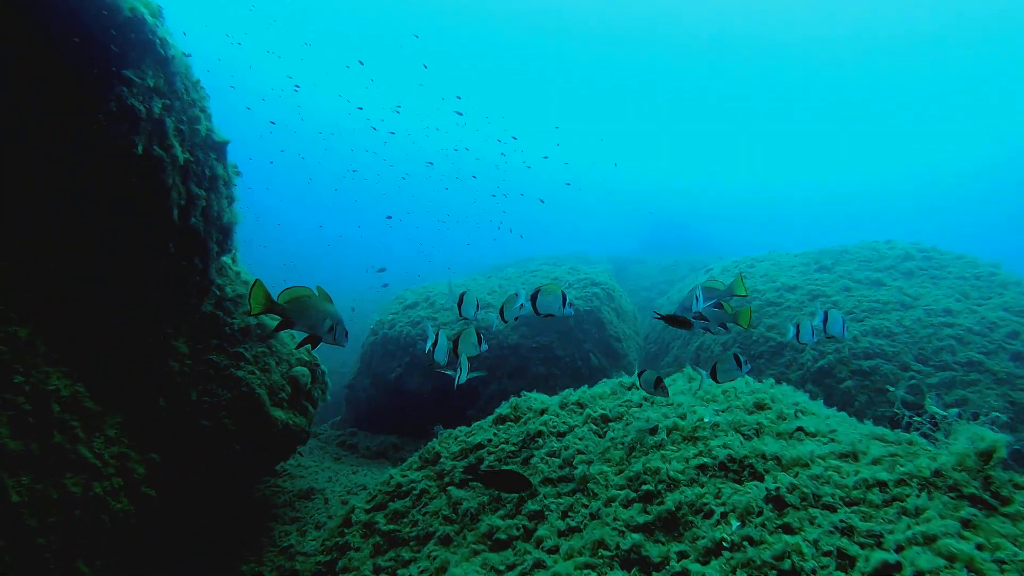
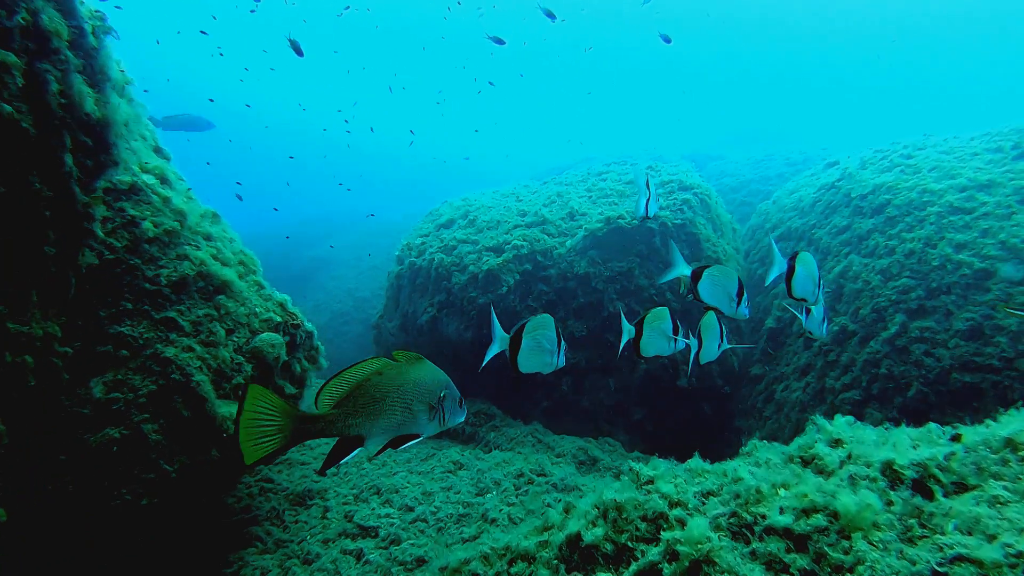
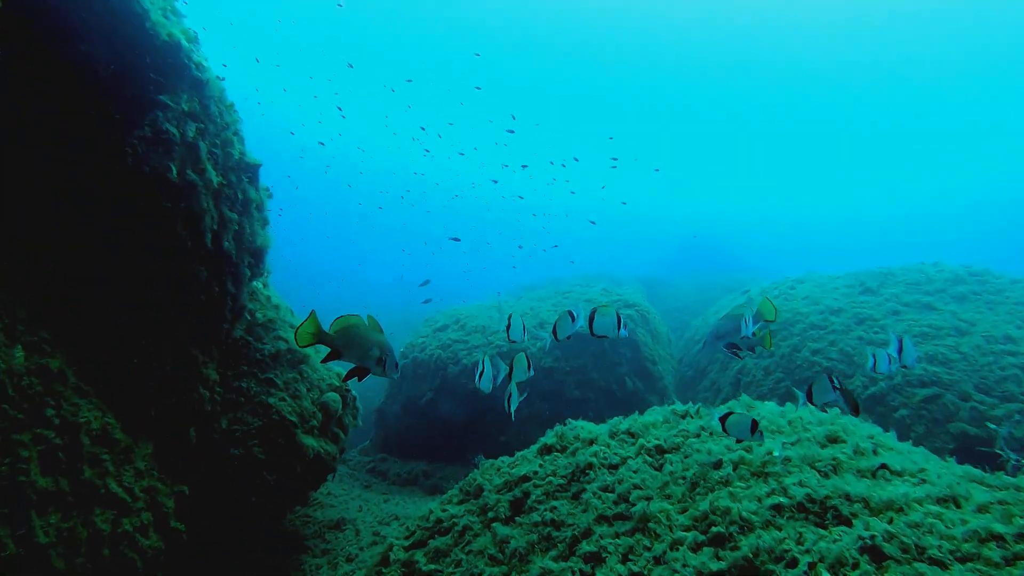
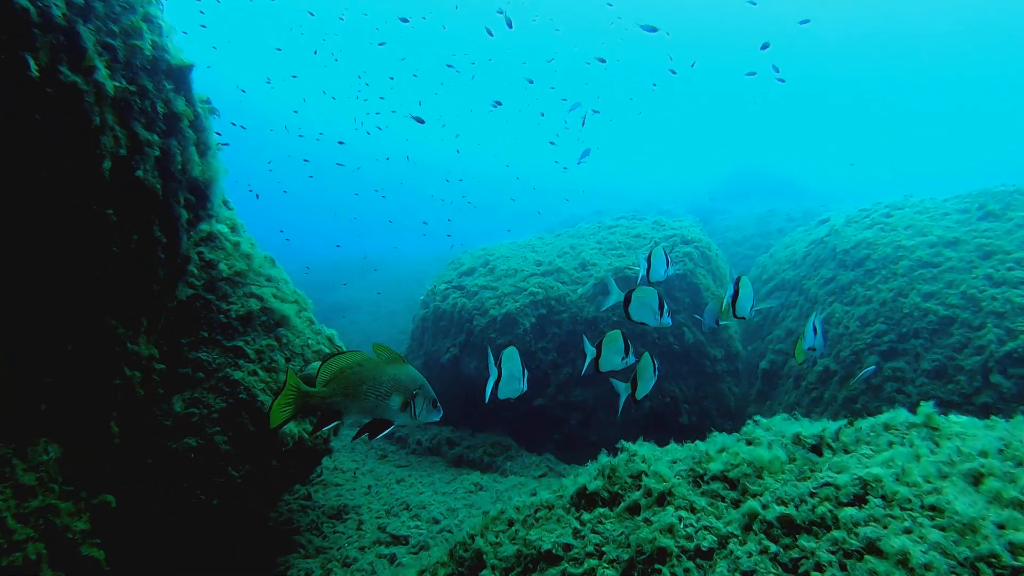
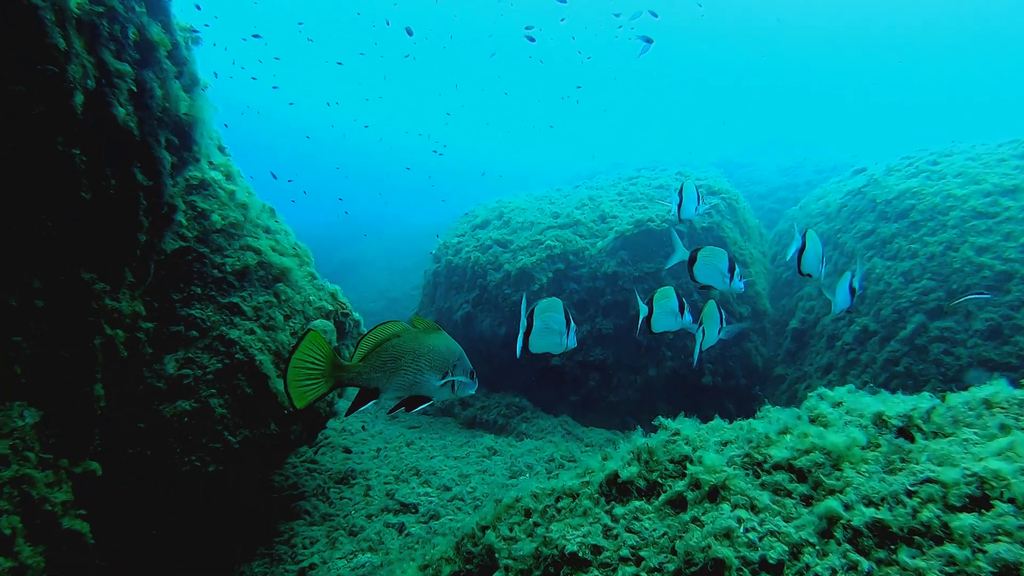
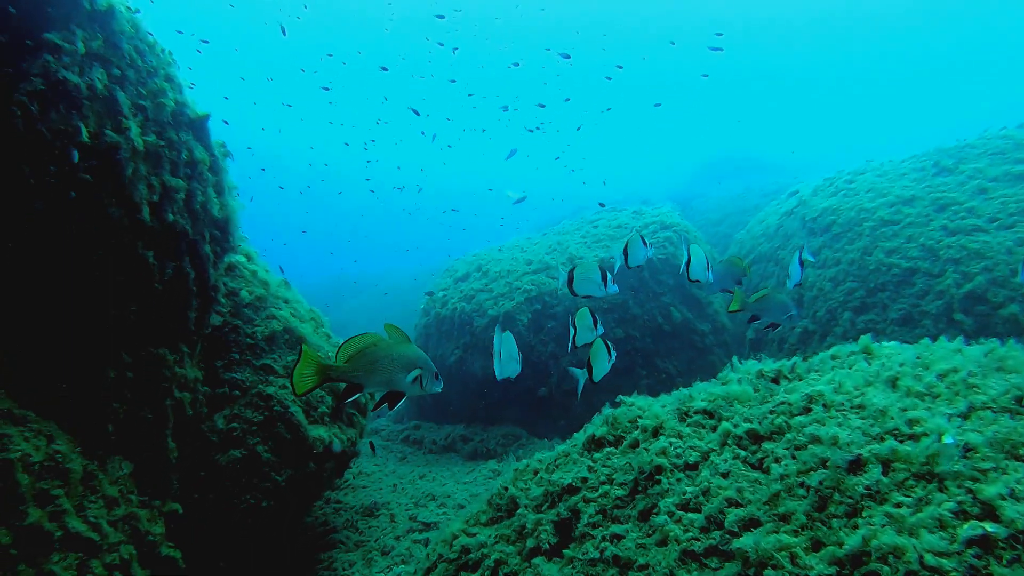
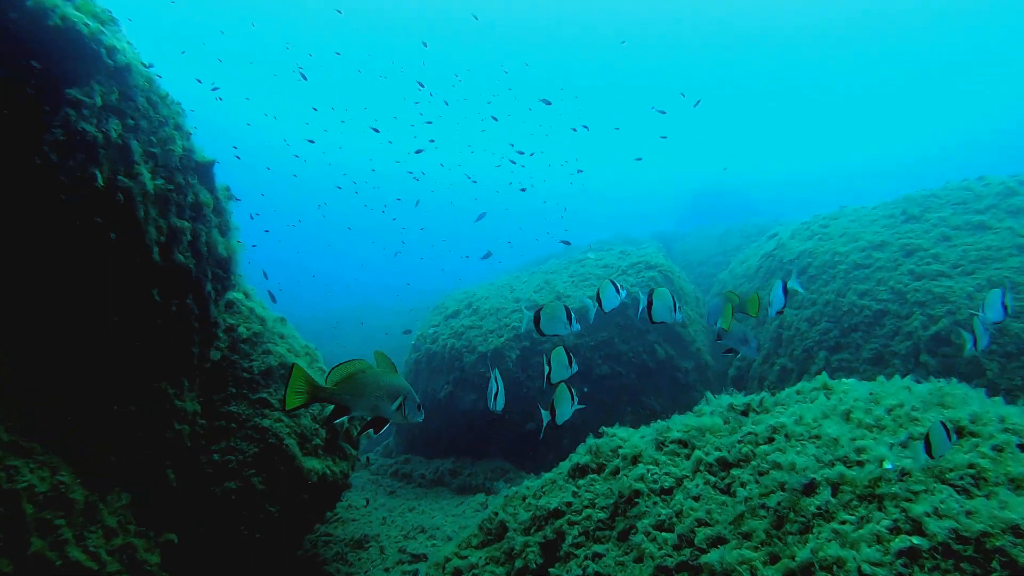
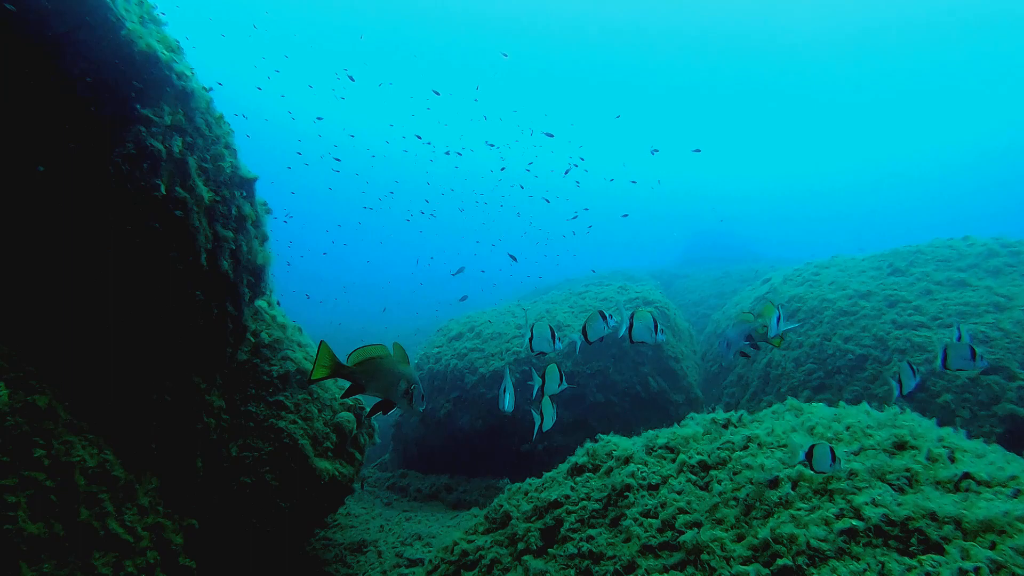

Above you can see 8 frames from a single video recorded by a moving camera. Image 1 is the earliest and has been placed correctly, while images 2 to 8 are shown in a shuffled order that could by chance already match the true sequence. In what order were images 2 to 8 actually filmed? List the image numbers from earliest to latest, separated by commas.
3, 8, 7, 6, 4, 5, 2
